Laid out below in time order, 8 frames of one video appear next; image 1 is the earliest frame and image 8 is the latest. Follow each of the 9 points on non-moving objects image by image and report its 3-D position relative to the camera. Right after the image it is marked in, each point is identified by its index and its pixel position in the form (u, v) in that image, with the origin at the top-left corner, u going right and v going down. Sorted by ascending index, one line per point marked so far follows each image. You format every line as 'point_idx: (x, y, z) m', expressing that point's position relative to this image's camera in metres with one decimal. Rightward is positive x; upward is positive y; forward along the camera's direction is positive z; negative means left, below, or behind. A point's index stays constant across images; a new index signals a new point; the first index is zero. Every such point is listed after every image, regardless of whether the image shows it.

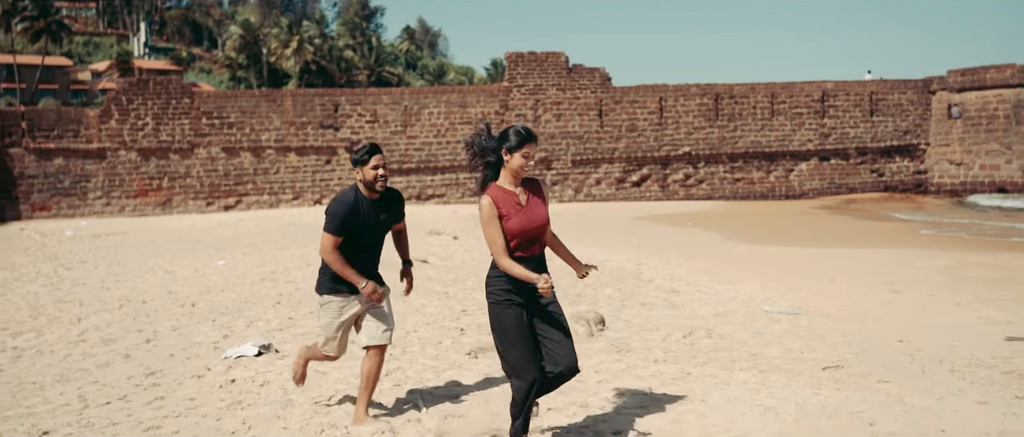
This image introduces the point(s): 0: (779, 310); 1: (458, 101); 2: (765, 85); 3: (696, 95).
0: (+2.0, -0.9, +6.2) m
1: (-1.0, +2.4, +17.4) m
2: (+5.9, +3.0, +19.1) m
3: (+4.2, +2.7, +18.4) m
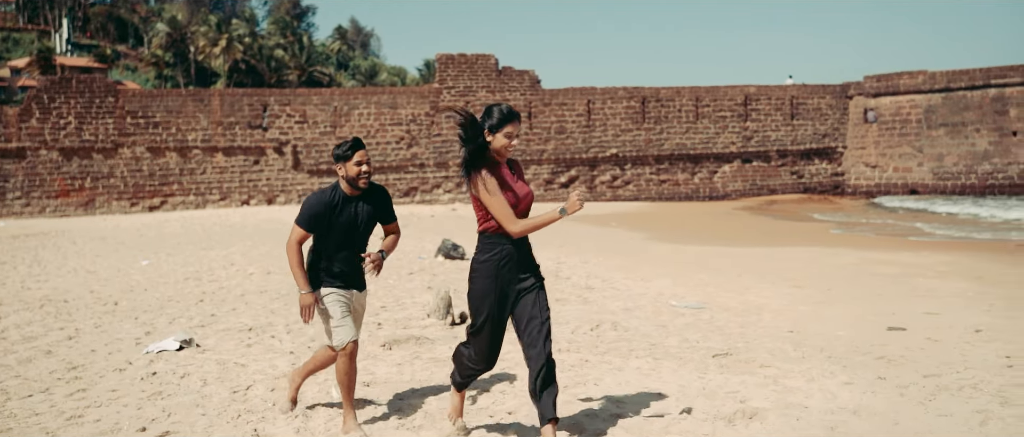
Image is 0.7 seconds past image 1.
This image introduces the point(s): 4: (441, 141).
0: (+1.4, -0.9, +6.6) m
1: (-2.5, +2.4, +17.5) m
2: (+4.3, +3.0, +19.8) m
3: (+2.6, +2.7, +18.9) m
4: (-1.3, +1.6, +17.7) m
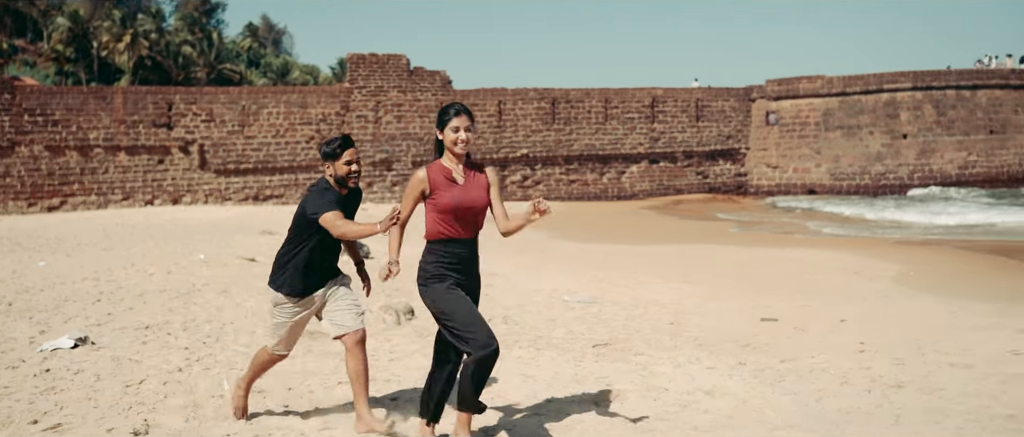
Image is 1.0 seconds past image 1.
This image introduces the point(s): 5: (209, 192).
0: (+0.6, -0.9, +7.0) m
1: (-4.3, +2.4, +17.5) m
2: (+2.2, +3.1, +20.4) m
3: (+0.7, +2.7, +19.4) m
4: (-3.2, +1.6, +17.8) m
5: (-5.9, +0.5, +17.0) m
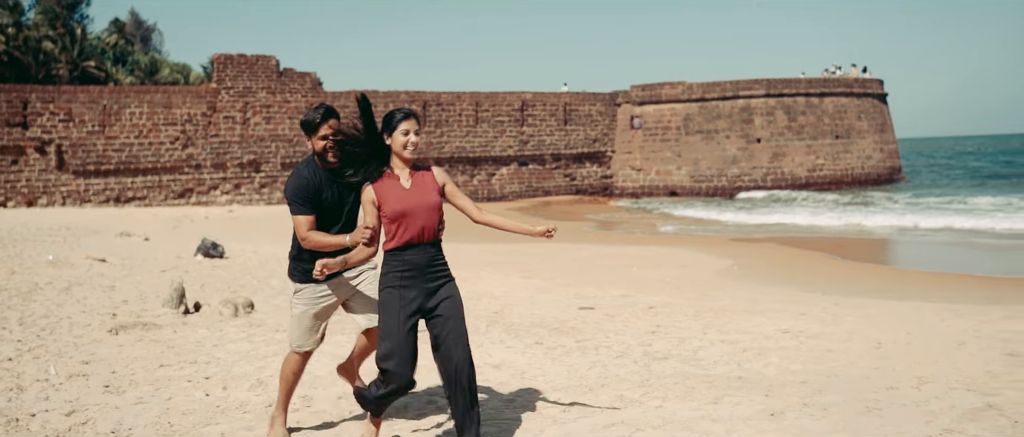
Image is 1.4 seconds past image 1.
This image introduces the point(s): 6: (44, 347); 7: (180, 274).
0: (-0.8, -0.9, +7.6) m
1: (-7.1, +2.4, +17.3) m
2: (-1.0, +3.1, +21.0) m
3: (-2.4, +2.7, +19.8) m
4: (-6.0, +1.6, +17.7) m
5: (-8.6, +0.5, +16.6) m
6: (-2.8, -0.9, +5.2) m
7: (-3.9, -0.7, +10.0) m
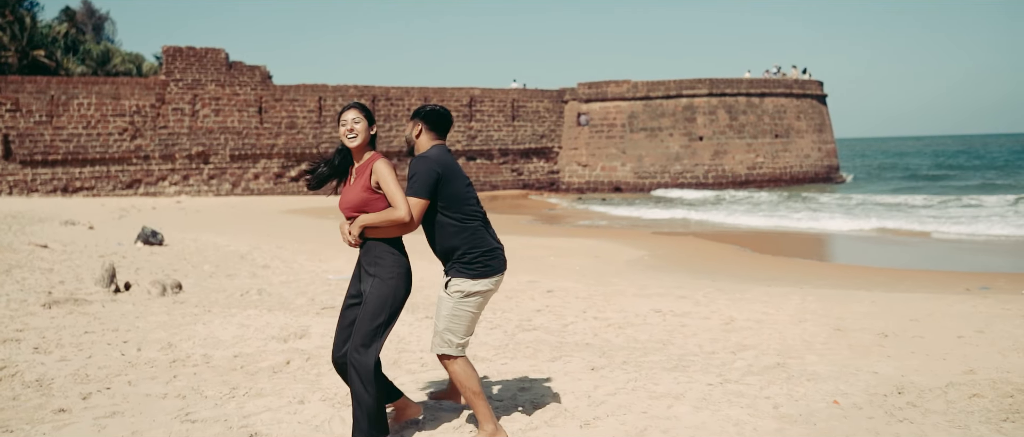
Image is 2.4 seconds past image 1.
0: (-1.7, -0.8, +8.3) m
1: (-8.4, +2.6, +17.7) m
2: (-2.4, +3.3, +21.7) m
3: (-3.8, +2.9, +20.4) m
4: (-7.3, +1.8, +18.1) m
5: (-9.9, +0.7, +16.9) m
6: (-3.6, -0.8, +5.8) m
7: (-4.9, -0.5, +10.6) m
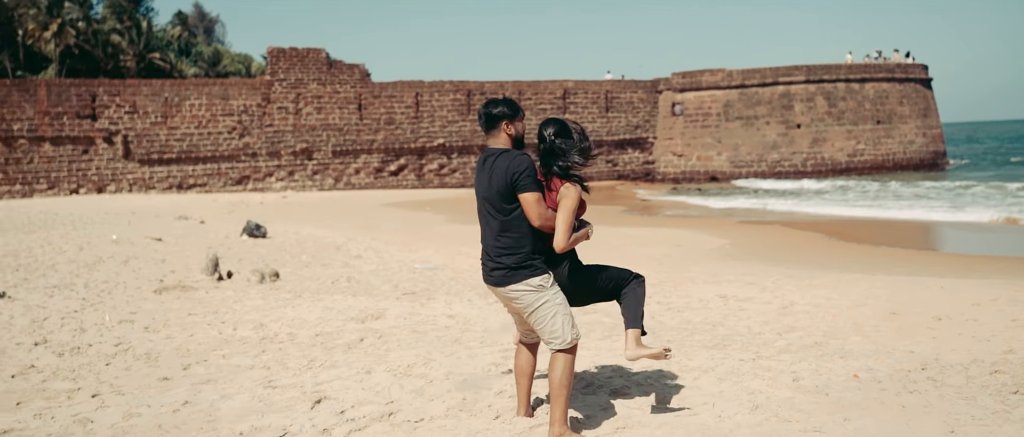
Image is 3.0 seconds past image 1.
0: (-1.0, -0.7, +8.8) m
1: (-6.6, +2.7, +18.9) m
2: (-0.2, +3.5, +22.2) m
3: (-1.7, +3.1, +21.1) m
4: (-5.5, +2.0, +19.2) m
5: (-8.1, +0.8, +18.3) m
6: (-3.1, -0.7, +6.6) m
7: (-3.8, -0.5, +11.4) m
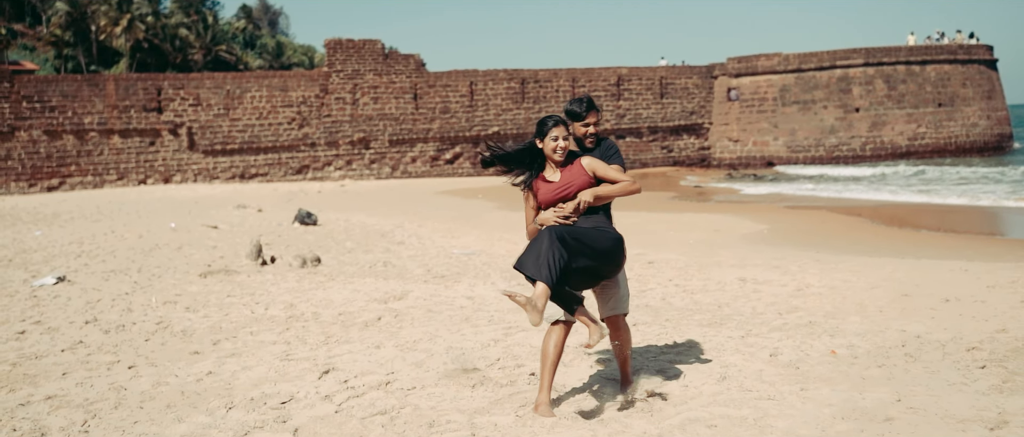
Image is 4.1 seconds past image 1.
0: (-0.6, -0.5, +9.1) m
1: (-5.6, +3.0, +19.5) m
2: (+1.0, +3.8, +22.3) m
3: (-0.6, +3.4, +21.3) m
4: (-4.4, +2.2, +19.8) m
5: (-7.2, +1.1, +19.0) m
6: (-2.9, -0.6, +7.0) m
7: (-3.3, -0.3, +11.9) m
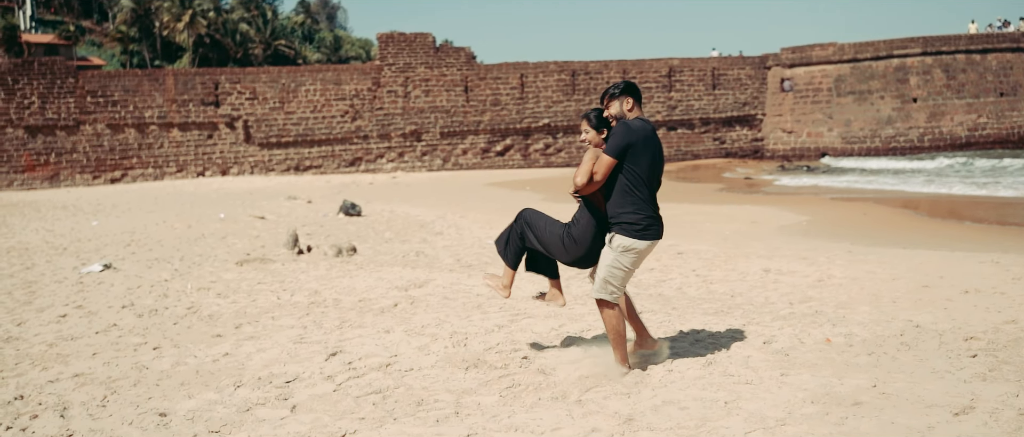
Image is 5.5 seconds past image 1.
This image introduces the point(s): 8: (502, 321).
0: (-0.3, -0.4, +9.3) m
1: (-4.6, +3.2, +19.9) m
2: (+2.1, +4.0, +22.3) m
3: (+0.5, +3.7, +21.4) m
4: (-3.4, +2.4, +20.1) m
5: (-6.2, +1.3, +19.5) m
6: (-2.7, -0.5, +7.3) m
7: (-2.8, -0.1, +12.2) m
8: (-0.1, -0.6, +4.7) m
